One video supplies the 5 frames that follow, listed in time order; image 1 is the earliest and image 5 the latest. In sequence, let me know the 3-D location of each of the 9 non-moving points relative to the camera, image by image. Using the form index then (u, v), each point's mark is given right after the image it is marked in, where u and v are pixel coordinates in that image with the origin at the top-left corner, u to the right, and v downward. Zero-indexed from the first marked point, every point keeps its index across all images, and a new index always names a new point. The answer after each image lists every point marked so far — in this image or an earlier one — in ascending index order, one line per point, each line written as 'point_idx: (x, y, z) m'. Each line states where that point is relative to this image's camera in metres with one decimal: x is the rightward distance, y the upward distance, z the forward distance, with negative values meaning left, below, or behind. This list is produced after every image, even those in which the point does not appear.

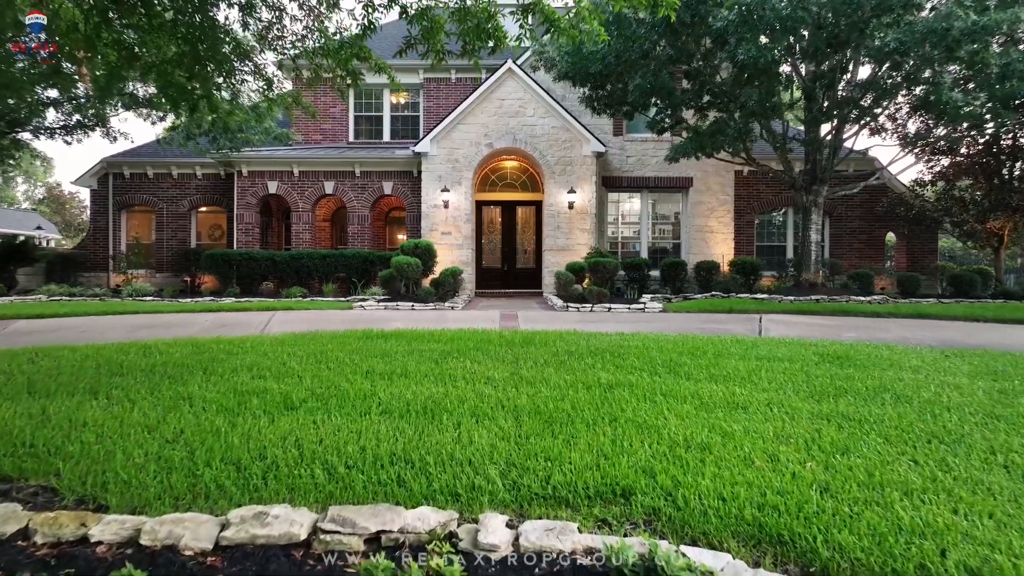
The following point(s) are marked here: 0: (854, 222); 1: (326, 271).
0: (+8.6, +1.7, +17.5) m
1: (-4.2, +0.4, +15.4) m
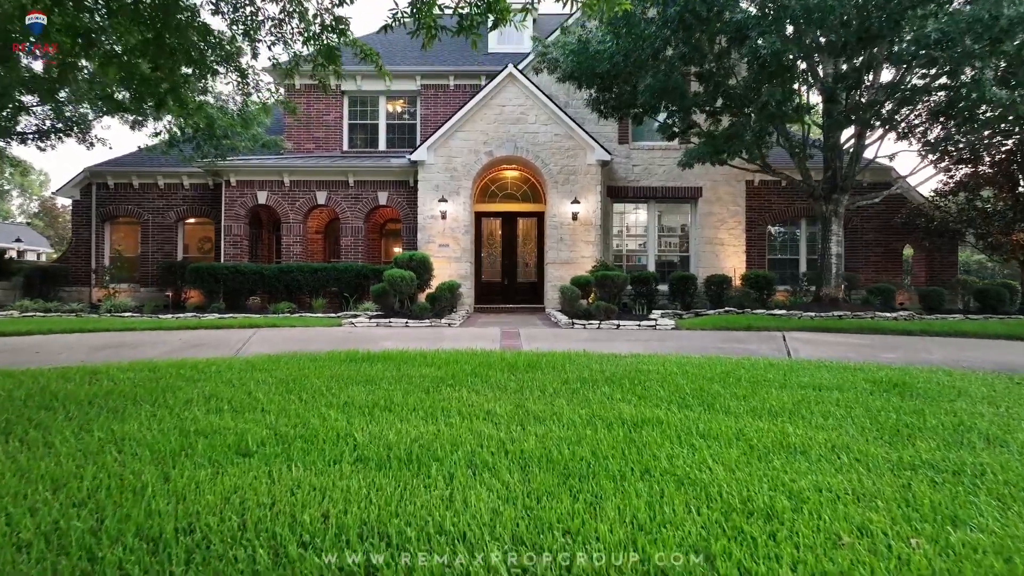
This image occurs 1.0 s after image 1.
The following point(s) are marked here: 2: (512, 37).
0: (+8.7, +1.3, +16.8) m
1: (-4.1, +0.1, +14.6) m
2: (0.0, +6.6, +18.4) m
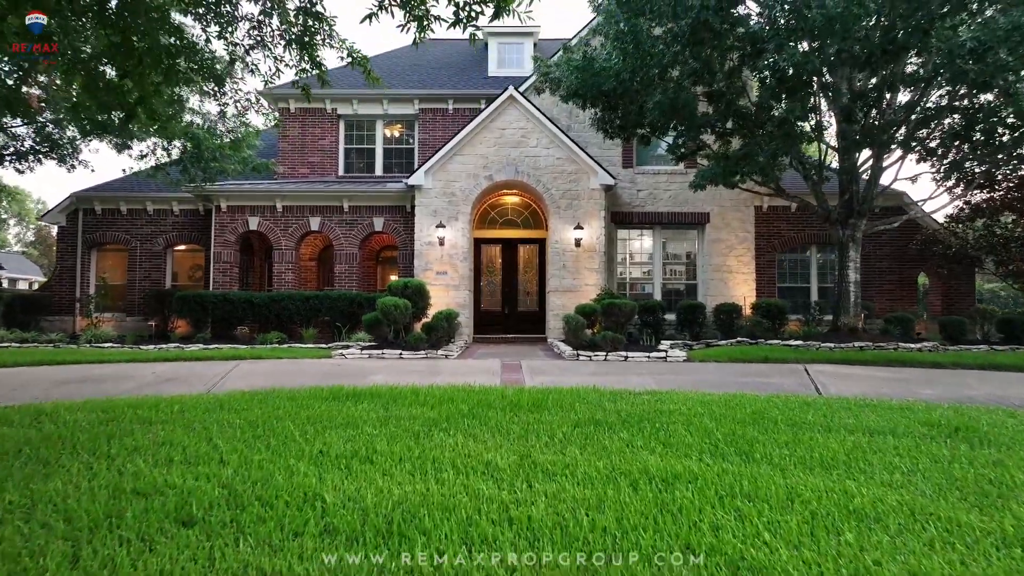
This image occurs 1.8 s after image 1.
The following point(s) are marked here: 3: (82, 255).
0: (+8.7, +0.6, +16.2) m
1: (-4.1, -0.5, +14.0) m
2: (0.0, +5.9, +18.0) m
3: (-10.5, +0.8, +16.8) m
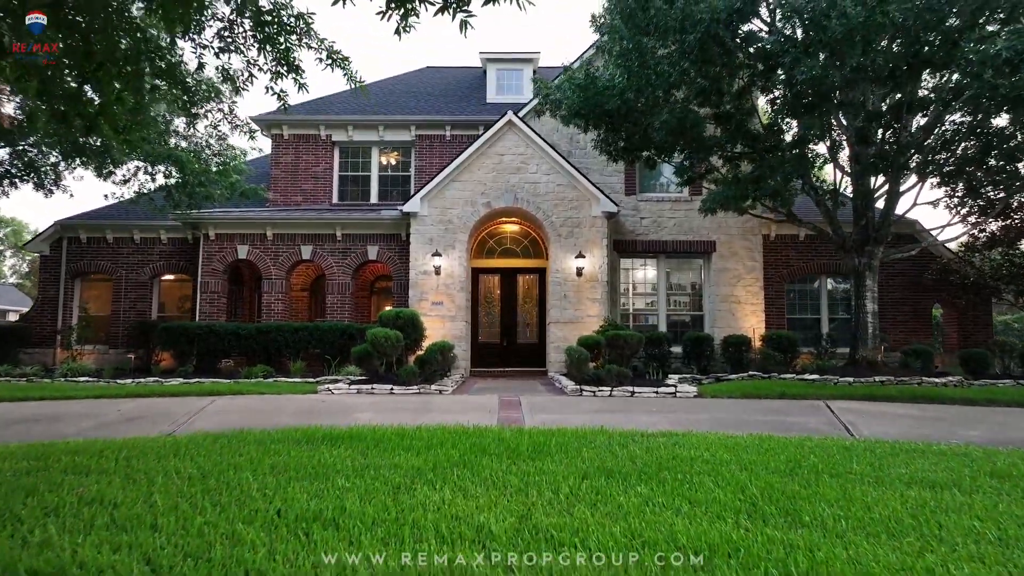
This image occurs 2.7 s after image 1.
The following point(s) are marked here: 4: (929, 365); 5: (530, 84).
0: (+8.6, -0.1, +15.6) m
1: (-4.1, -1.1, +13.3) m
2: (0.0, +5.1, +17.6) m
3: (-10.5, +0.1, +16.2) m
4: (+7.4, -1.4, +12.3) m
5: (+0.4, +5.2, +17.6) m
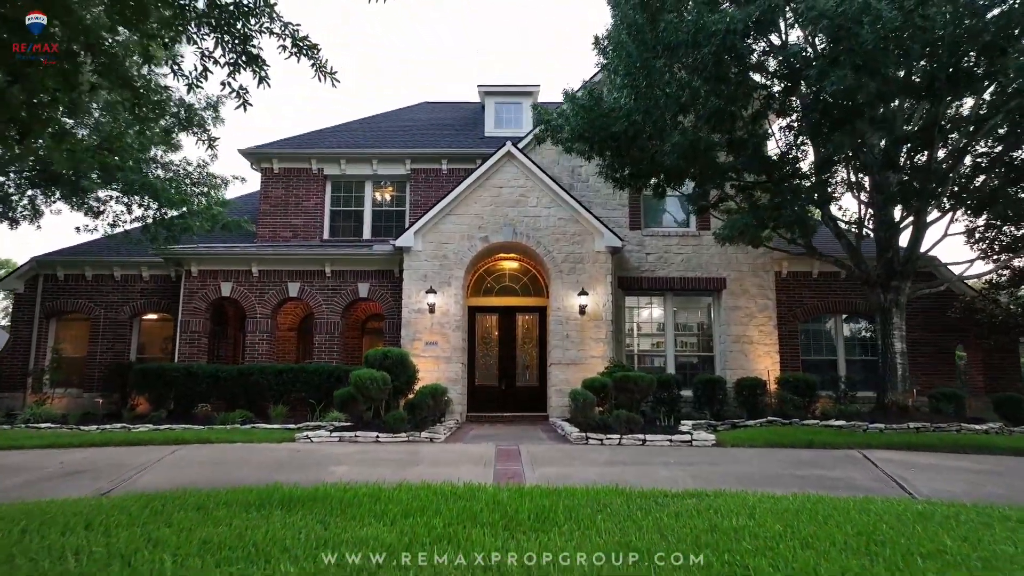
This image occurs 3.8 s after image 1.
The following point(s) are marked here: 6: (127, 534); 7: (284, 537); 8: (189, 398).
0: (+8.6, -0.9, +14.7) m
1: (-4.2, -1.8, +12.4) m
2: (0.0, +4.1, +17.1) m
3: (-10.5, -0.8, +15.4) m
4: (+7.4, -2.0, +11.4) m
5: (+0.4, +4.2, +17.1) m
6: (-1.9, -1.2, +3.4) m
7: (-1.1, -1.2, +3.4) m
8: (-5.8, -2.0, +12.4) m
